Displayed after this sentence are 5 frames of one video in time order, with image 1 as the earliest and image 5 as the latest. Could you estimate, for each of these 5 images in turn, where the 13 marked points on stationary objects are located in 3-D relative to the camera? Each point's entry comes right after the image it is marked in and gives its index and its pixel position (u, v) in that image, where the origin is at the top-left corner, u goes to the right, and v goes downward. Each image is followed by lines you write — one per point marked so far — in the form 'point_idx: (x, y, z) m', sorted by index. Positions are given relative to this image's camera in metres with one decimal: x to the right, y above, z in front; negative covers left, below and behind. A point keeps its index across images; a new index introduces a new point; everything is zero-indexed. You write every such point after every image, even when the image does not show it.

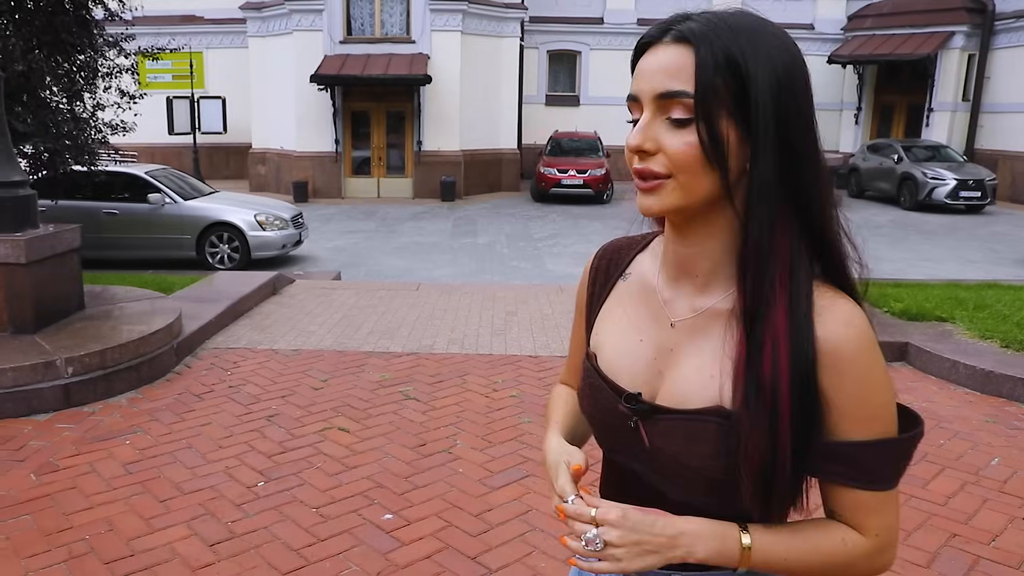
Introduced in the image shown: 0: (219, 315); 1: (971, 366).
0: (-2.4, -0.2, +7.0) m
1: (+3.0, -0.5, +5.6) m
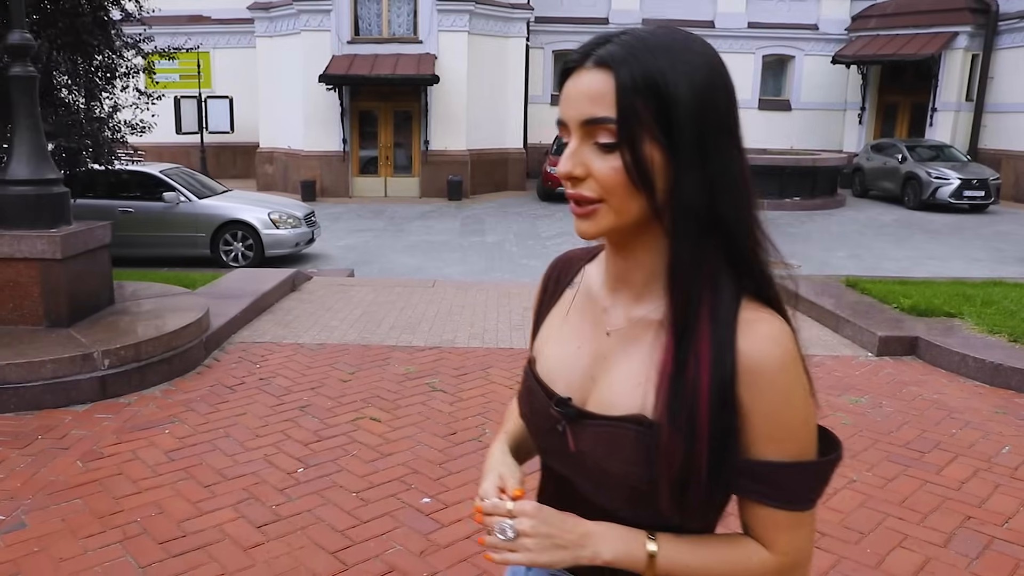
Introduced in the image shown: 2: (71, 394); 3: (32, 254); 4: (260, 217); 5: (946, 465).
0: (-2.2, -0.2, +7.1) m
1: (+3.1, -0.5, +5.7) m
2: (-2.7, -0.6, +5.2) m
3: (-3.2, +0.2, +5.7) m
4: (-3.6, +1.0, +12.3) m
5: (+2.1, -0.9, +4.3) m
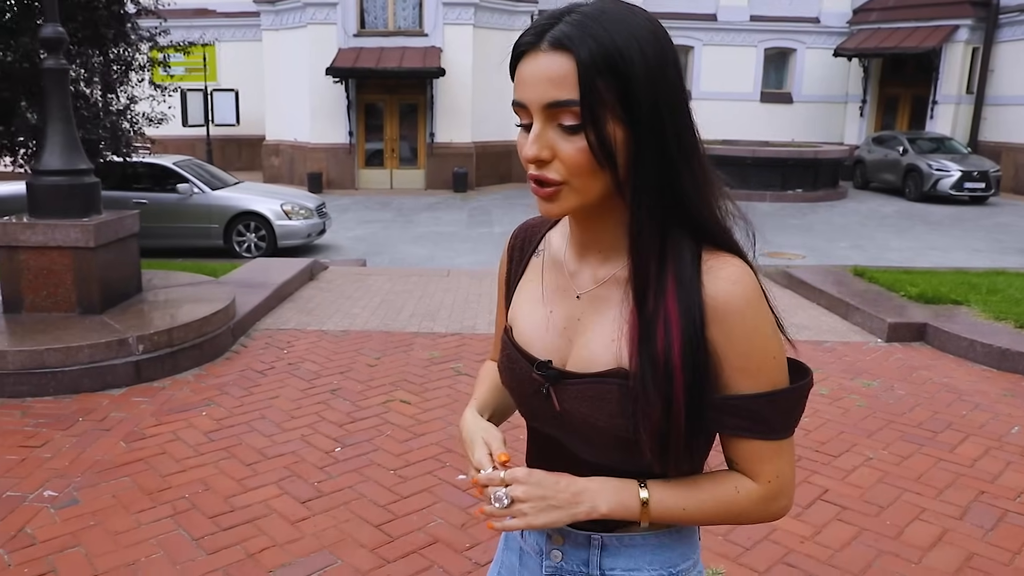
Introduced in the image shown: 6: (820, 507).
0: (-2.1, -0.1, +7.3) m
1: (+3.3, -0.4, +5.9) m
2: (-2.5, -0.6, +5.4) m
3: (-3.0, +0.3, +5.8) m
4: (-3.4, +1.1, +12.4) m
5: (+2.3, -0.8, +4.4) m
6: (+1.3, -0.9, +3.8) m
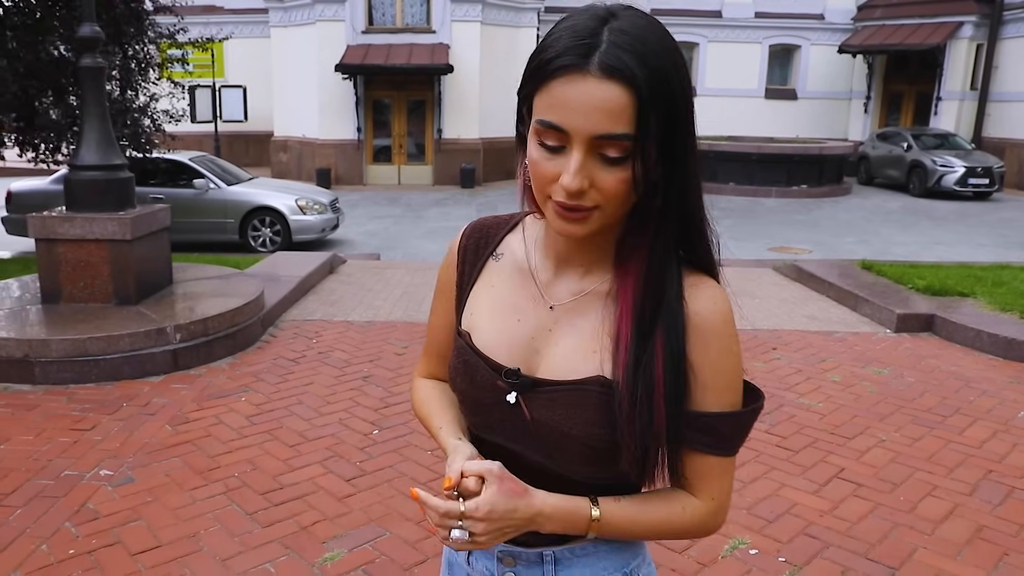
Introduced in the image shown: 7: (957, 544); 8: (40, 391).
0: (-1.9, 0.0, +7.5) m
1: (+3.4, -0.3, +6.1) m
2: (-2.4, -0.5, +5.6) m
3: (-2.9, +0.4, +6.1) m
4: (-3.3, +1.2, +12.6) m
5: (+2.4, -0.7, +4.6) m
6: (+1.5, -0.9, +4.0) m
7: (+1.8, -1.0, +3.4) m
8: (-2.9, -0.6, +5.3) m
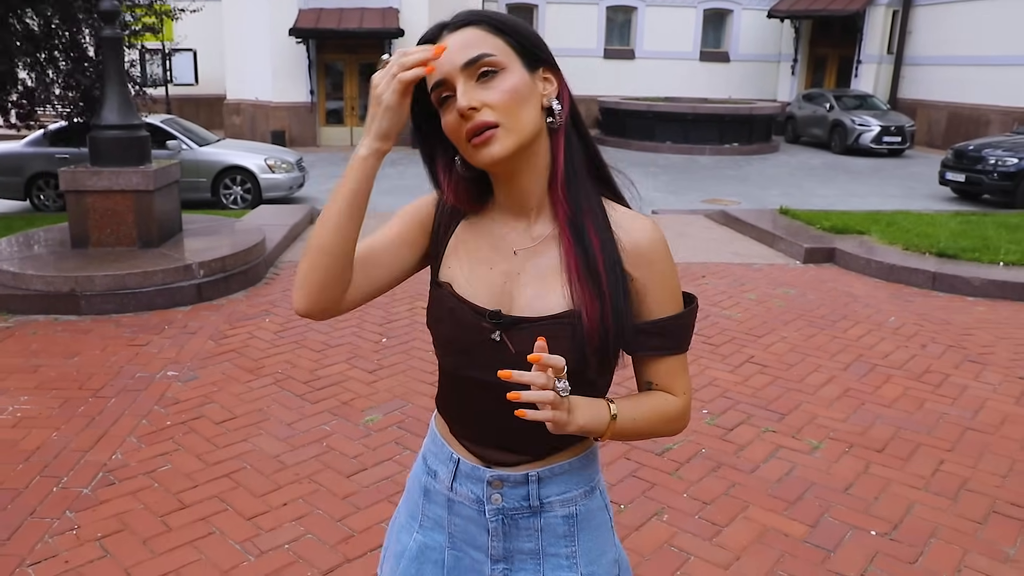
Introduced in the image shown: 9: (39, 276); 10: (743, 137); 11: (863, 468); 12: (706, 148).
0: (-2.2, +0.5, +8.5) m
1: (+3.2, +0.2, +7.5) m
2: (-2.6, -0.1, +6.6) m
3: (-3.1, +0.8, +6.9) m
4: (-4.0, +1.9, +13.4) m
5: (+2.3, -0.3, +5.9) m
6: (+1.4, -0.5, +5.2) m
7: (+1.7, -0.6, +4.7) m
8: (-3.1, -0.2, +6.3) m
9: (-3.5, +0.1, +6.4) m
10: (+5.3, +3.5, +19.9) m
11: (+1.6, -0.8, +3.9) m
12: (+4.4, +3.2, +19.5) m
